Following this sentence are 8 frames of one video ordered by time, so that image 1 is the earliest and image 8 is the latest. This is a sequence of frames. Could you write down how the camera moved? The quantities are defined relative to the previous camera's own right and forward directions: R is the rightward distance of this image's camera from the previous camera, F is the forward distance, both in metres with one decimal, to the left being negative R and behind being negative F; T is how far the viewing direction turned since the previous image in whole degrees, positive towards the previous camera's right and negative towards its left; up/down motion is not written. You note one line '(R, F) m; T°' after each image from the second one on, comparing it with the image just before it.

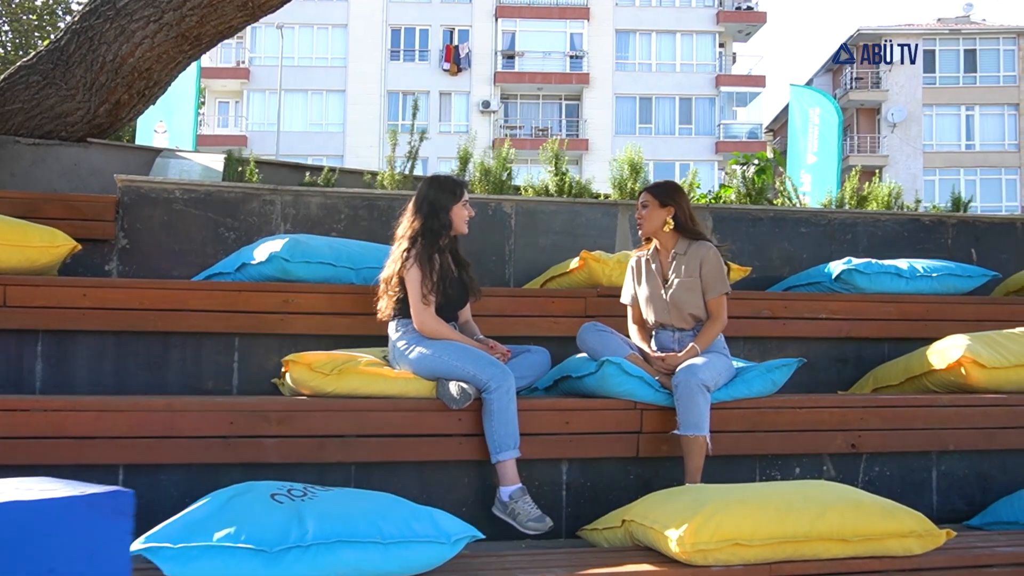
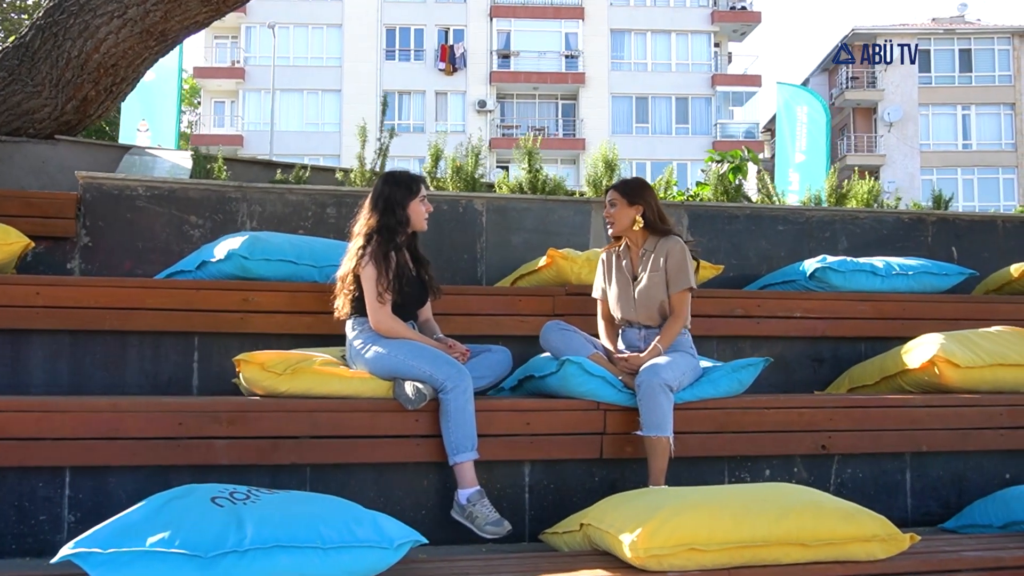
(+0.2, +0.1) m; 0°
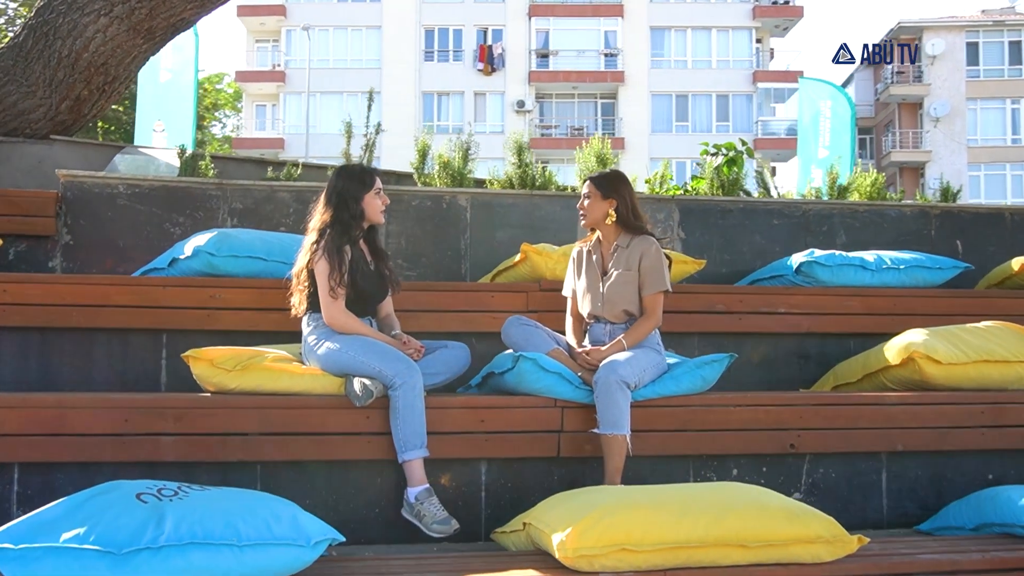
(+0.4, +0.1) m; -3°
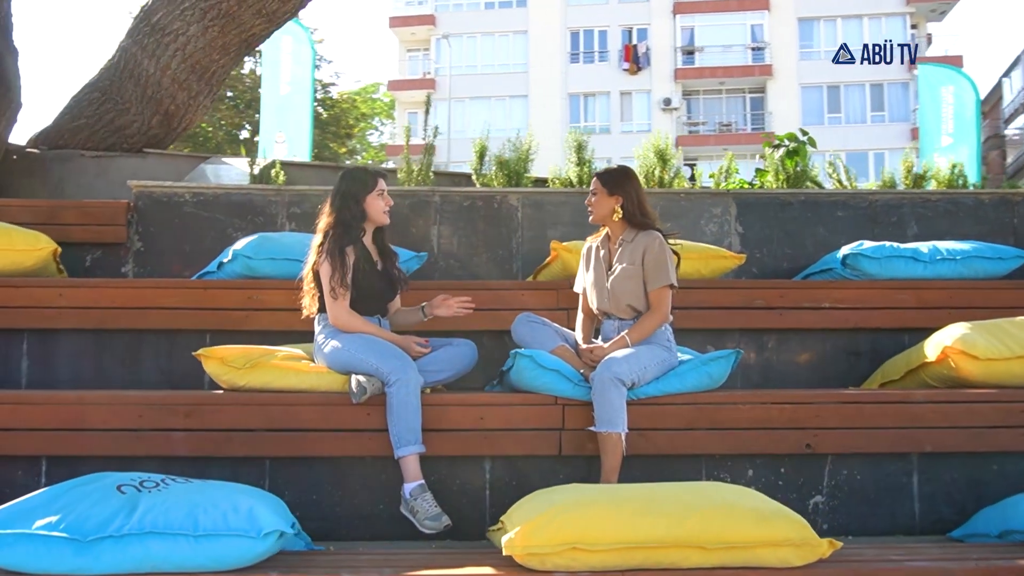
(+0.7, 0.0) m; -9°
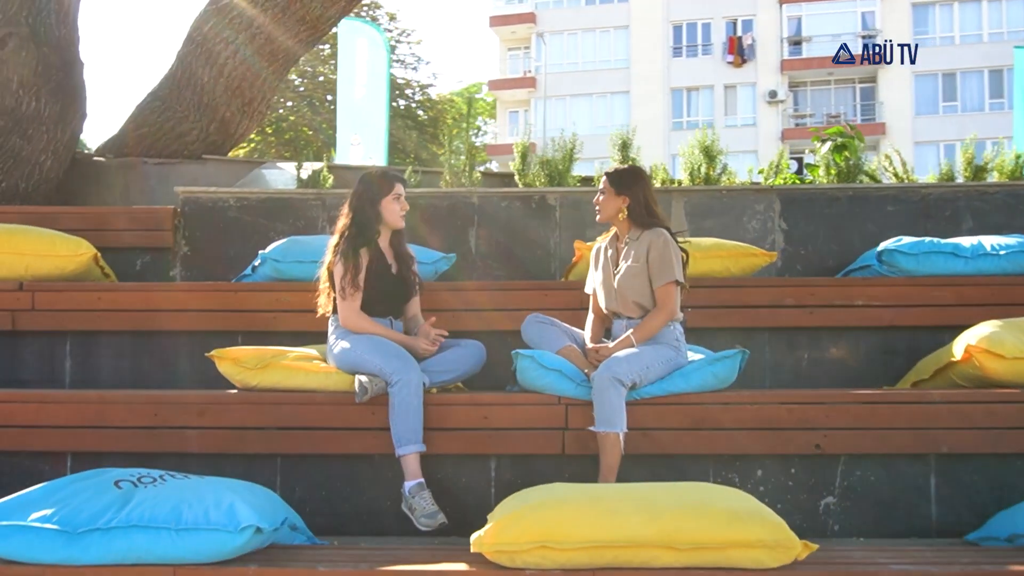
(+0.5, 0.0) m; -6°
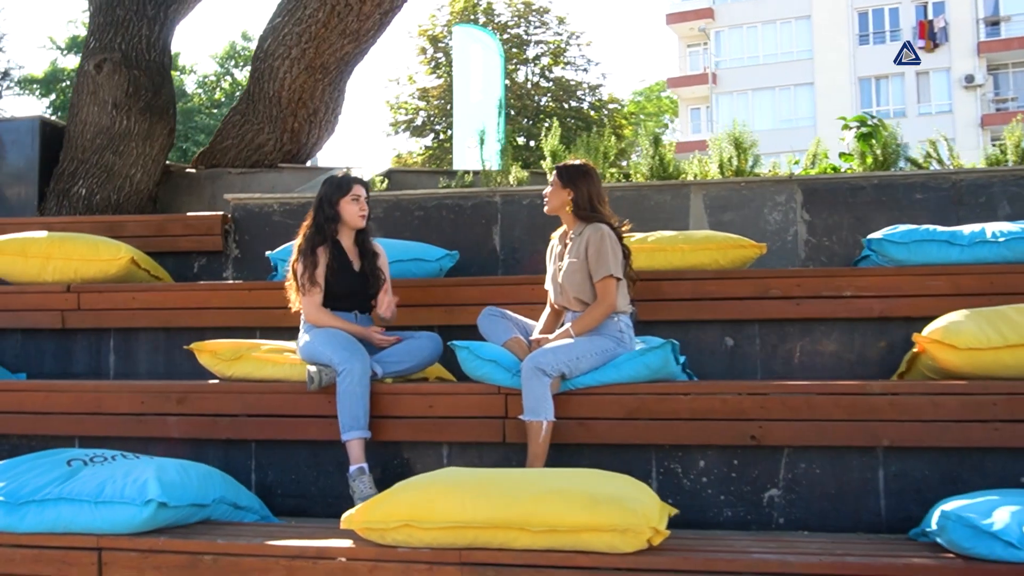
(+1.1, -0.1) m; -11°
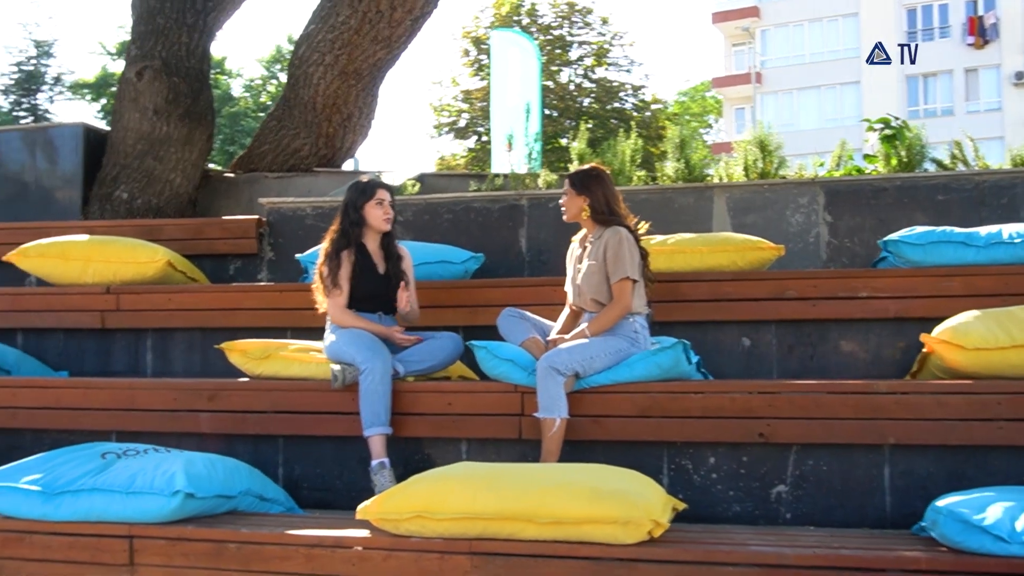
(+0.1, -0.1) m; -2°
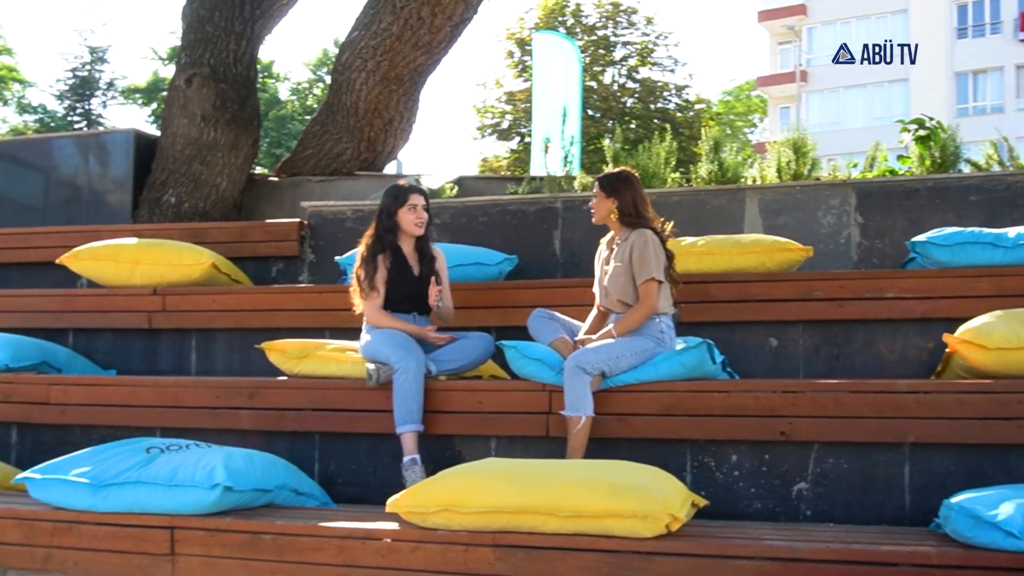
(+0.1, -0.1) m; -2°
